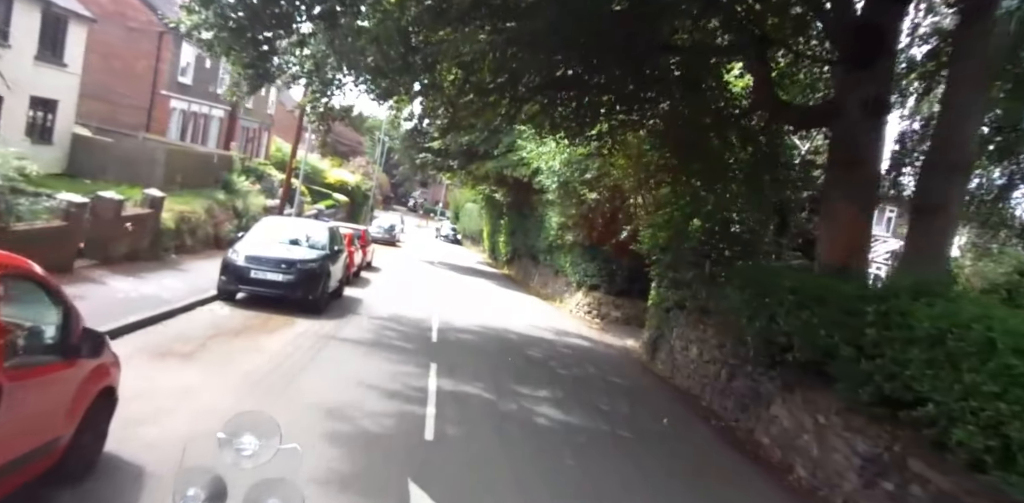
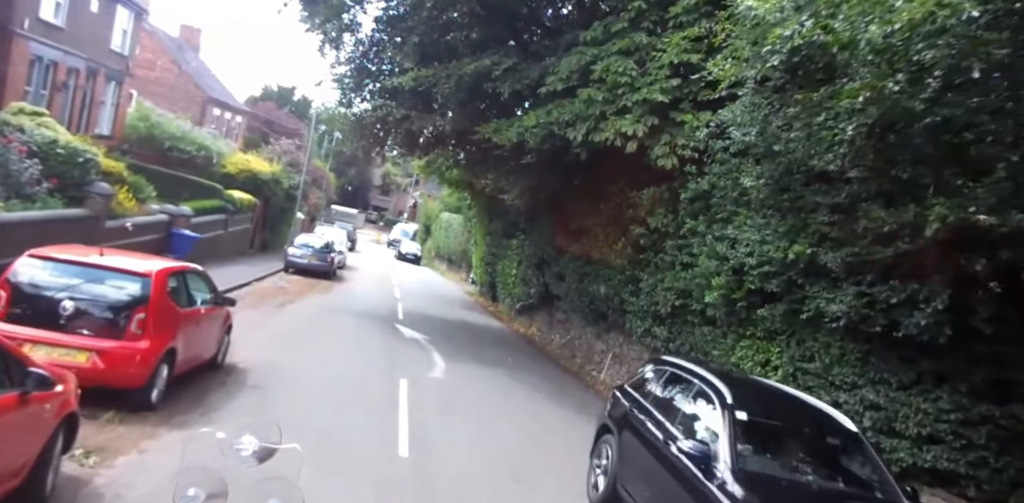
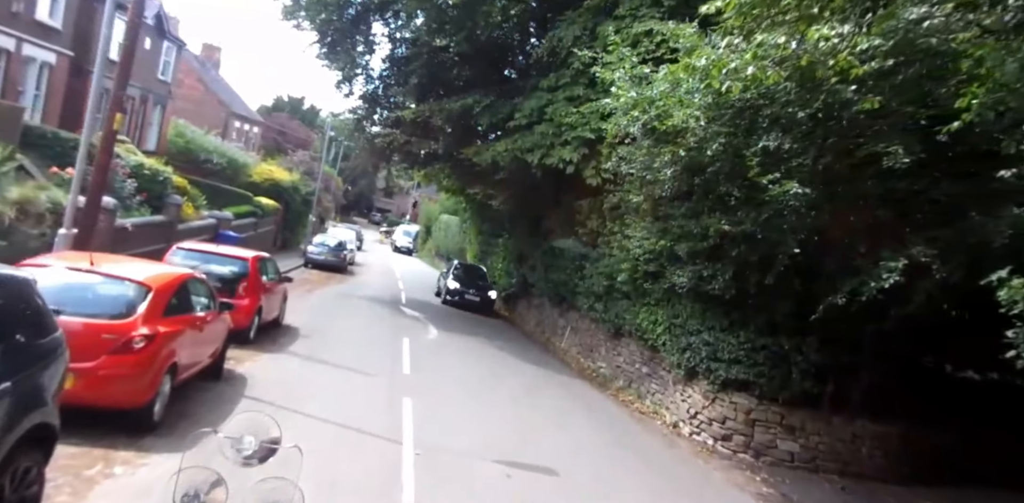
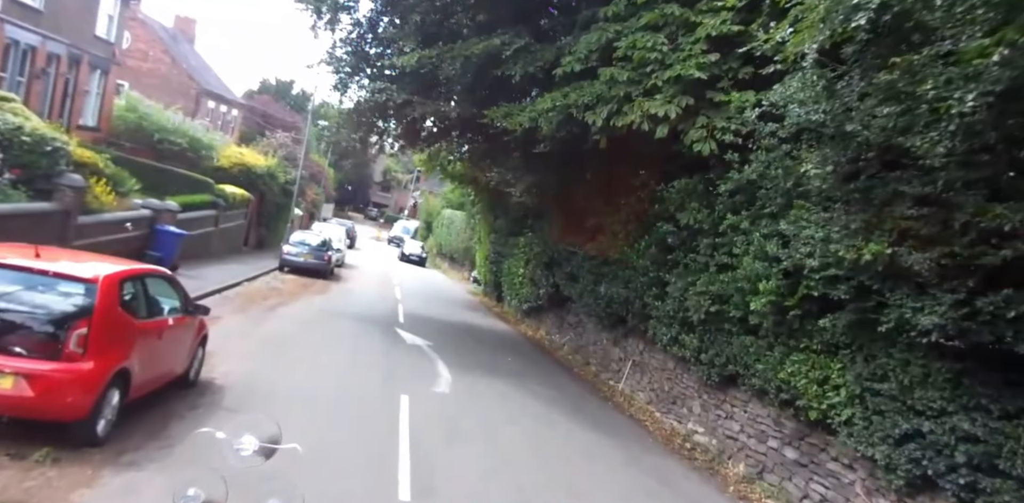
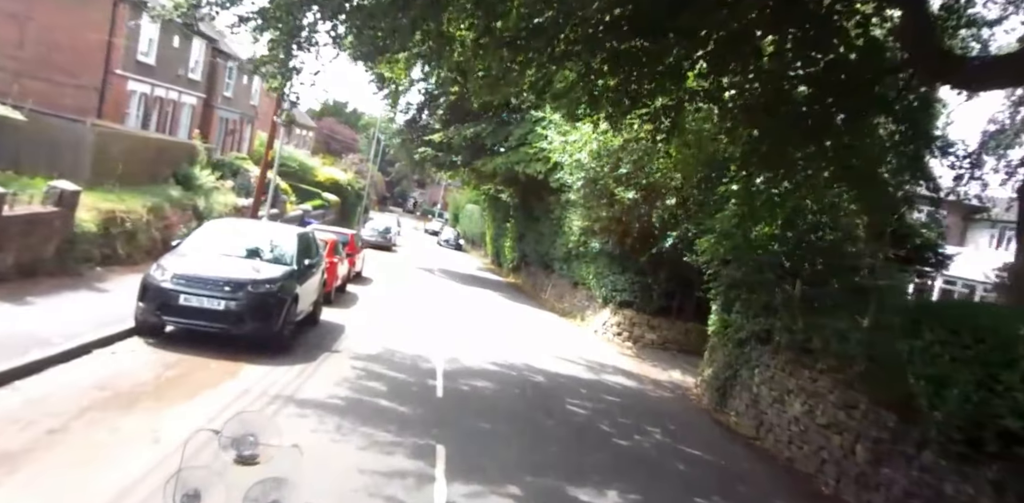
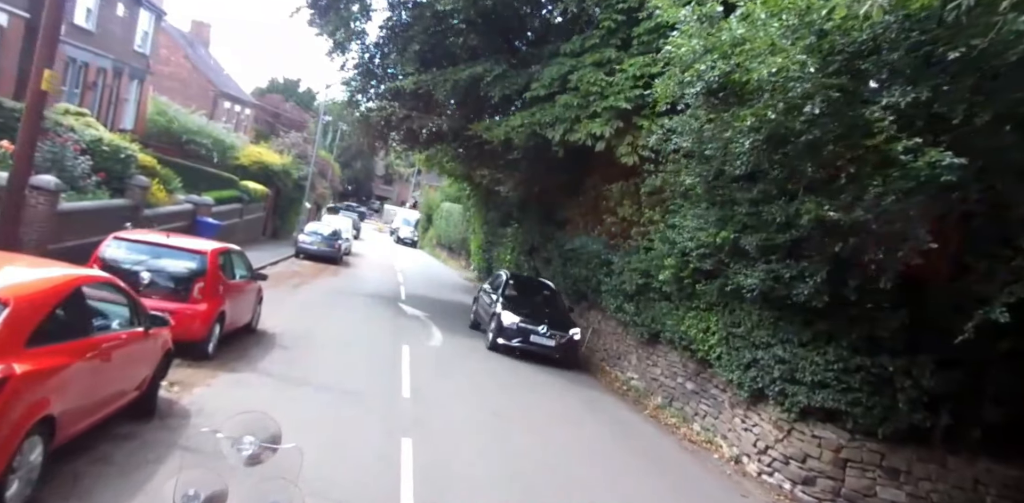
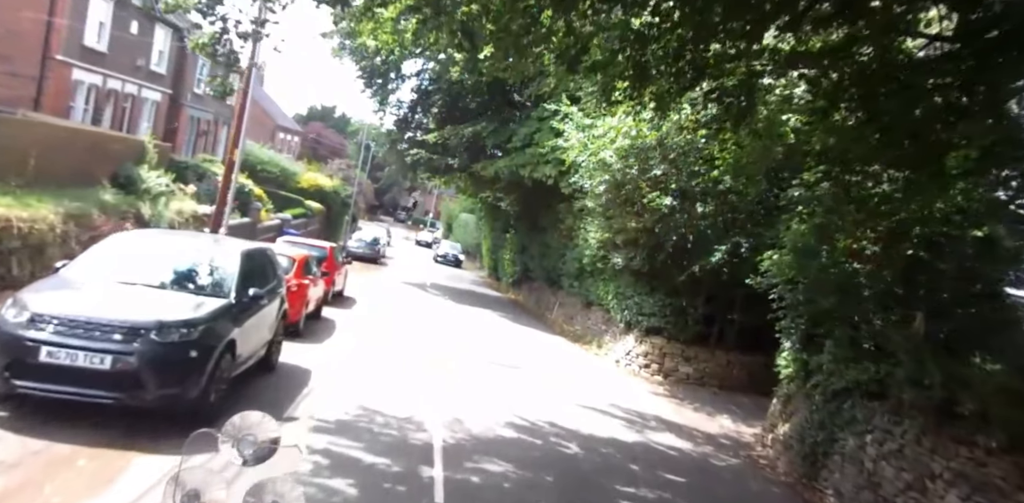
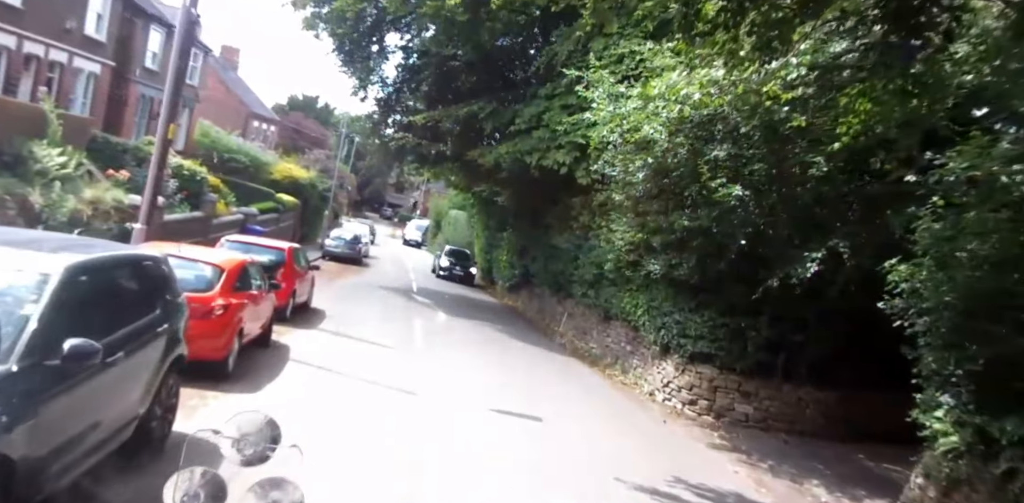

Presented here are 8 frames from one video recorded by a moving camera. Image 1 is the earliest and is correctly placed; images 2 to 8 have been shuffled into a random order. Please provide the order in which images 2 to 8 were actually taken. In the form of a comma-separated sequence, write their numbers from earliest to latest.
5, 7, 8, 3, 6, 2, 4
